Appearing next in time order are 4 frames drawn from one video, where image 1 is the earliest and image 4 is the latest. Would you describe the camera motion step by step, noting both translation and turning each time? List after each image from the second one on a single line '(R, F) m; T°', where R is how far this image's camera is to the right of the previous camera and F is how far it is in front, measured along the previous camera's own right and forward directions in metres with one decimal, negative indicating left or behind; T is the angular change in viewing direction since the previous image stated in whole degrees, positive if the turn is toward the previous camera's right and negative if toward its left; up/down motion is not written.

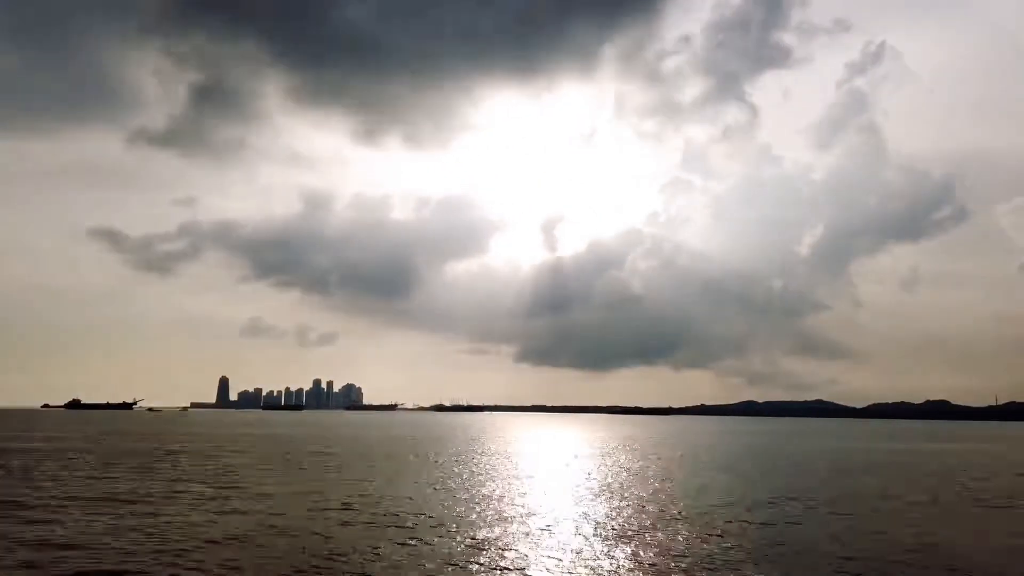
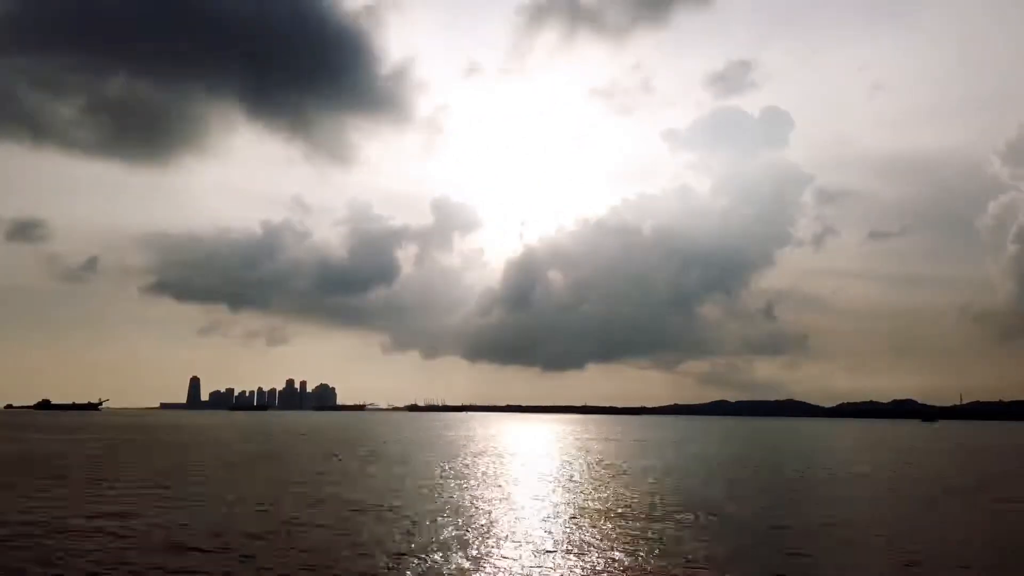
(+5.2, +16.8) m; +2°
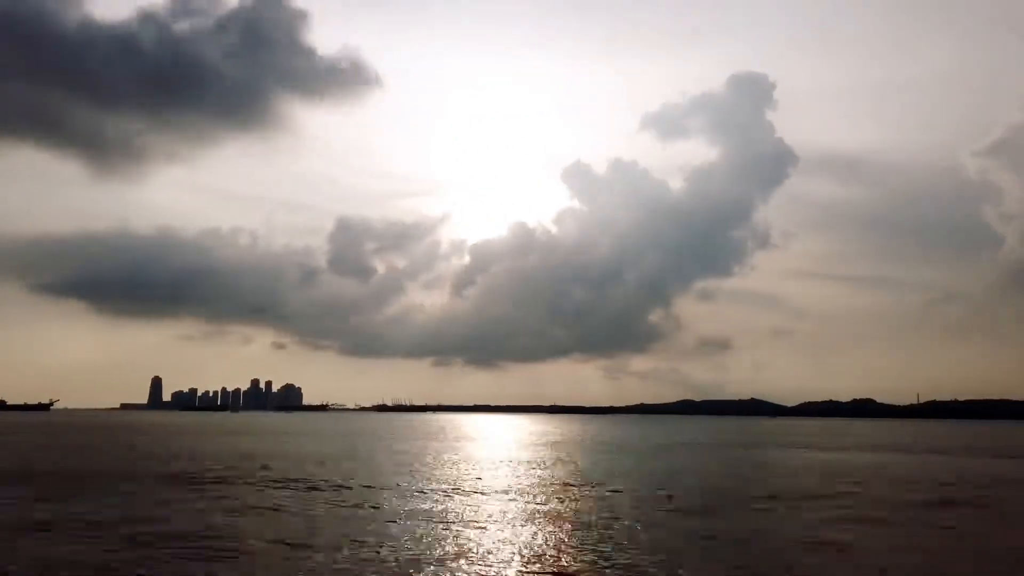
(+10.7, +11.4) m; +2°
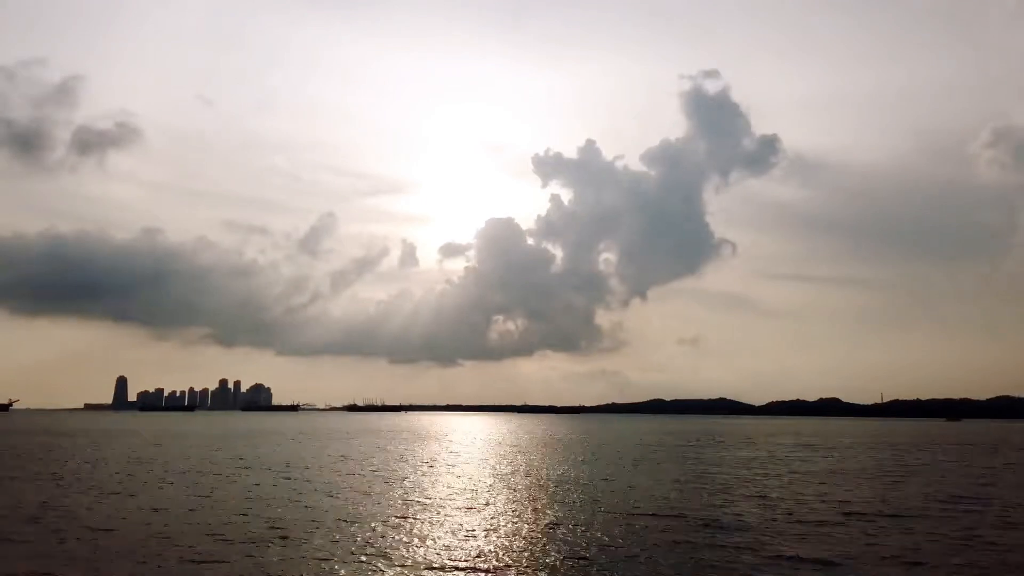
(+2.2, +2.8) m; +2°
